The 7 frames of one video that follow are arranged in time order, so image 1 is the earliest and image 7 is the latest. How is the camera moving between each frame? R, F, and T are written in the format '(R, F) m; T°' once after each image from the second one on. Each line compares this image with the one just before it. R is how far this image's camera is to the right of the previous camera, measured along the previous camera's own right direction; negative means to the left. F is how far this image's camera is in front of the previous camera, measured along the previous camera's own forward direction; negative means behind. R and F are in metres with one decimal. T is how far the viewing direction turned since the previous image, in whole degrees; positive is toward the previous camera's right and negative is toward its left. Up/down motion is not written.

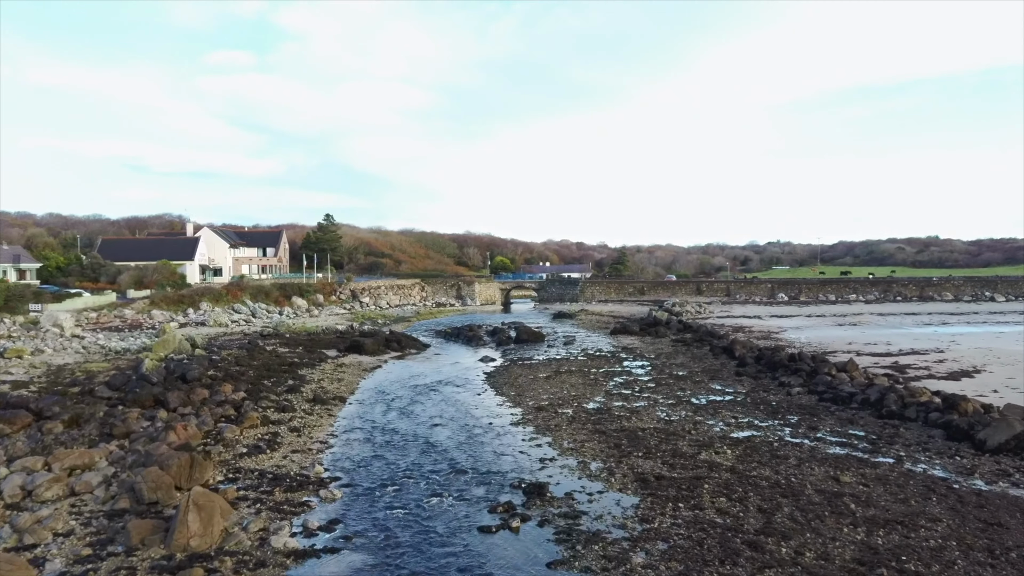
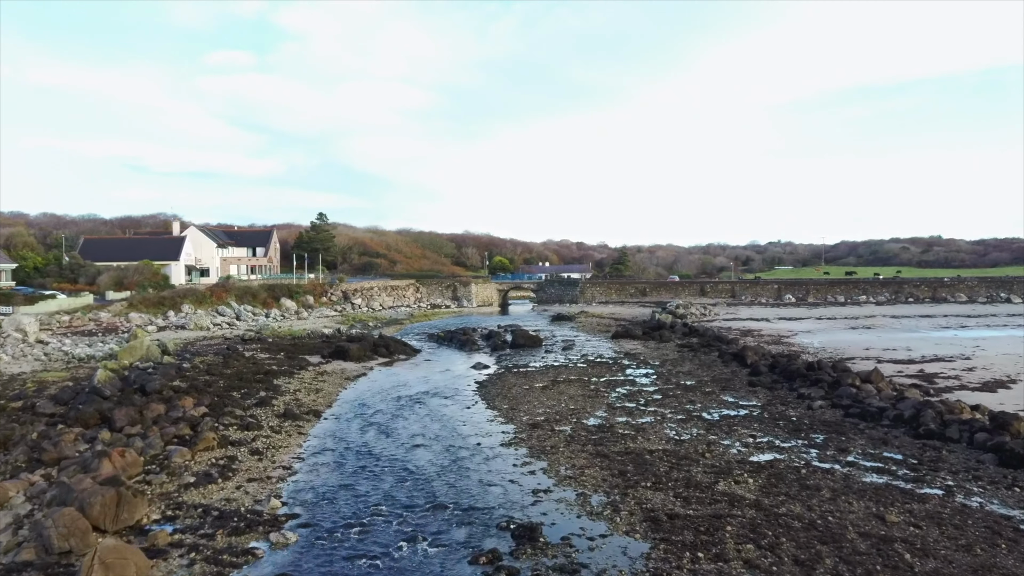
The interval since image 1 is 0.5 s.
(+0.1, +1.9) m; 0°
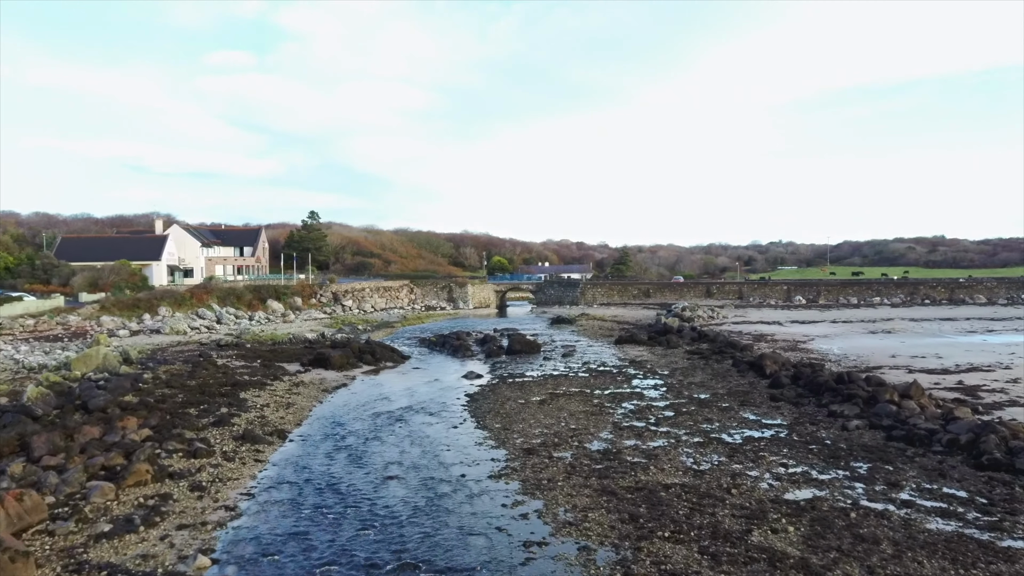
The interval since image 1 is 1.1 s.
(+0.1, +2.2) m; 0°
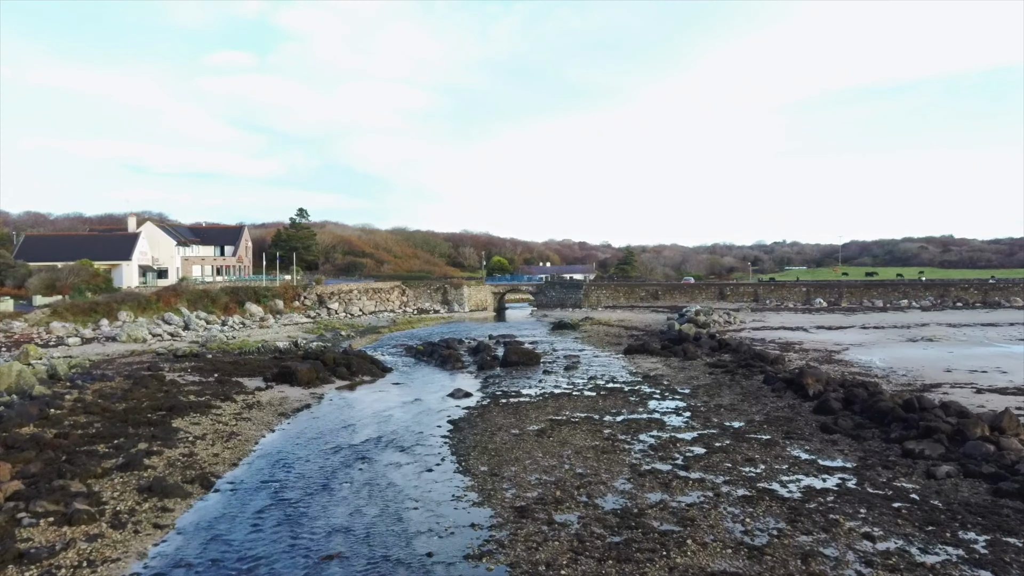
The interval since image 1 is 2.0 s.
(+0.2, +3.5) m; 0°
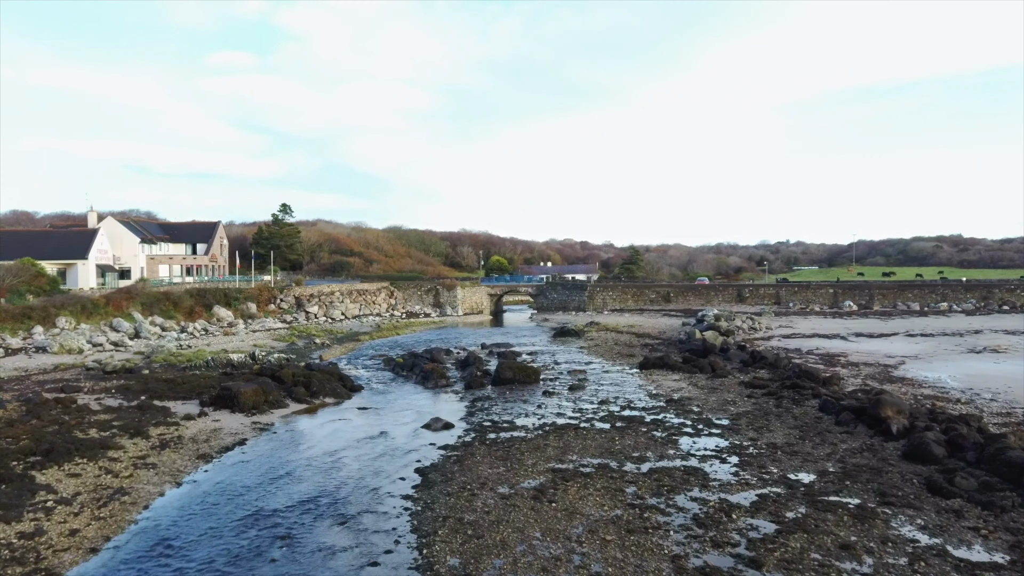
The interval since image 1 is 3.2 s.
(+0.2, +4.3) m; 0°
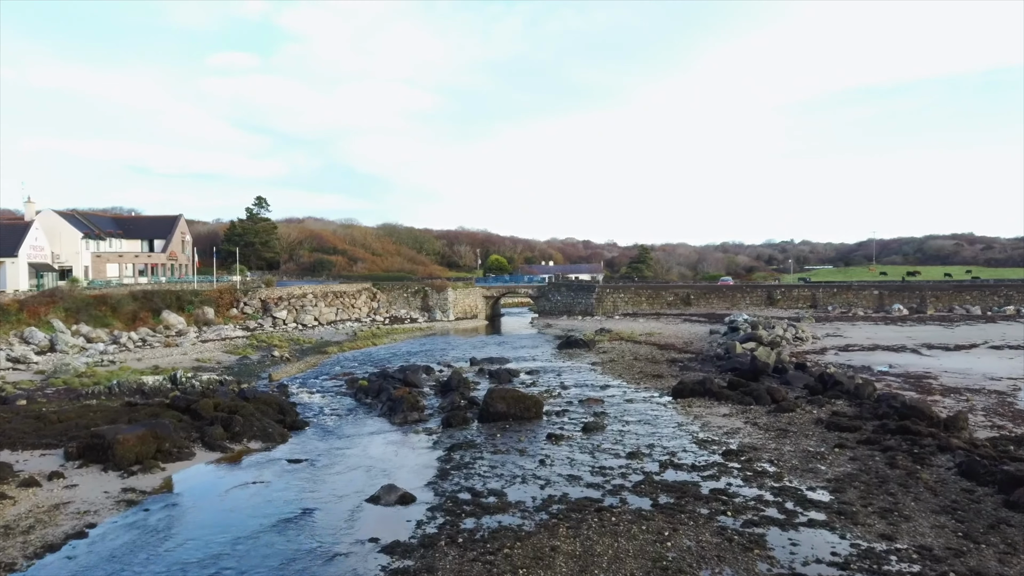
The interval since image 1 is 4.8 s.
(+0.1, +5.5) m; 0°
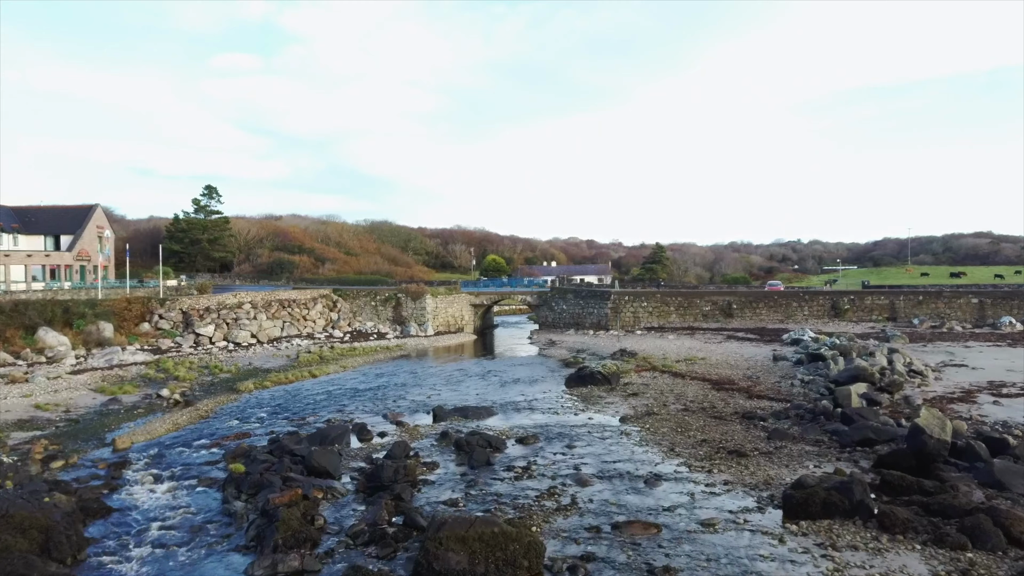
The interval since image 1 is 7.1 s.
(+0.3, +8.4) m; 0°
